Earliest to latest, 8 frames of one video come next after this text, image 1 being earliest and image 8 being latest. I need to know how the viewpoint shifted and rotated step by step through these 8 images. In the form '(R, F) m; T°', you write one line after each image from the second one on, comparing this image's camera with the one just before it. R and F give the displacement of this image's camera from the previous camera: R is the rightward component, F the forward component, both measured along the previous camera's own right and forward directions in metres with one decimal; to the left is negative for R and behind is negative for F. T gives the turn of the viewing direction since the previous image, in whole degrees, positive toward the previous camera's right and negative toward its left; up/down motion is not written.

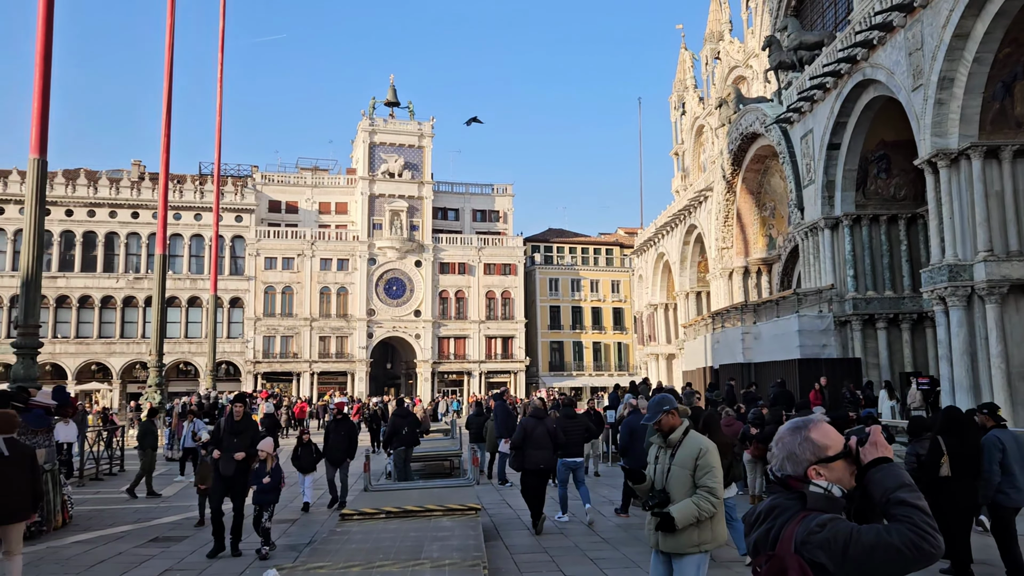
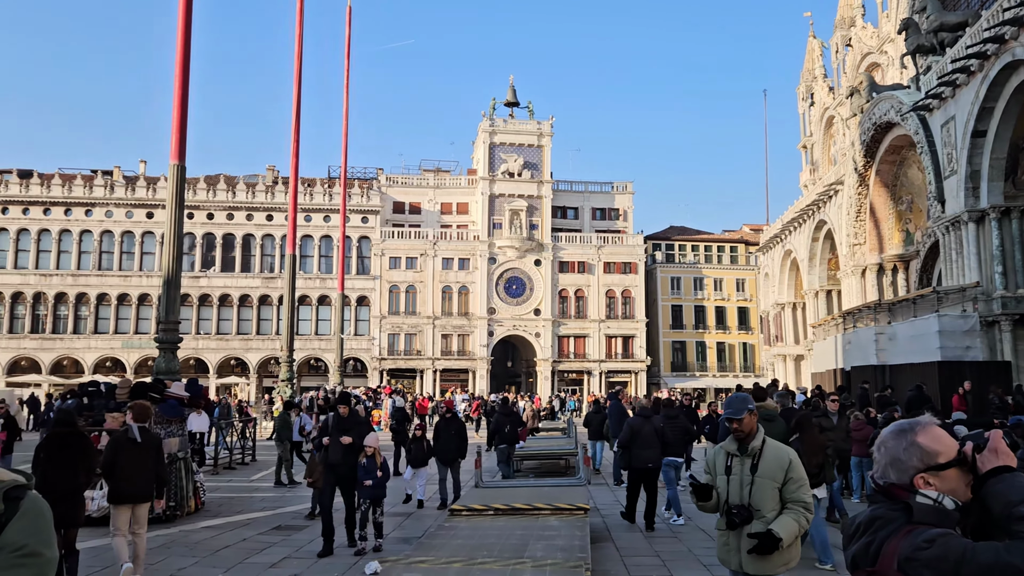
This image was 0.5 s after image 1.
(+0.1, +0.1) m; -8°
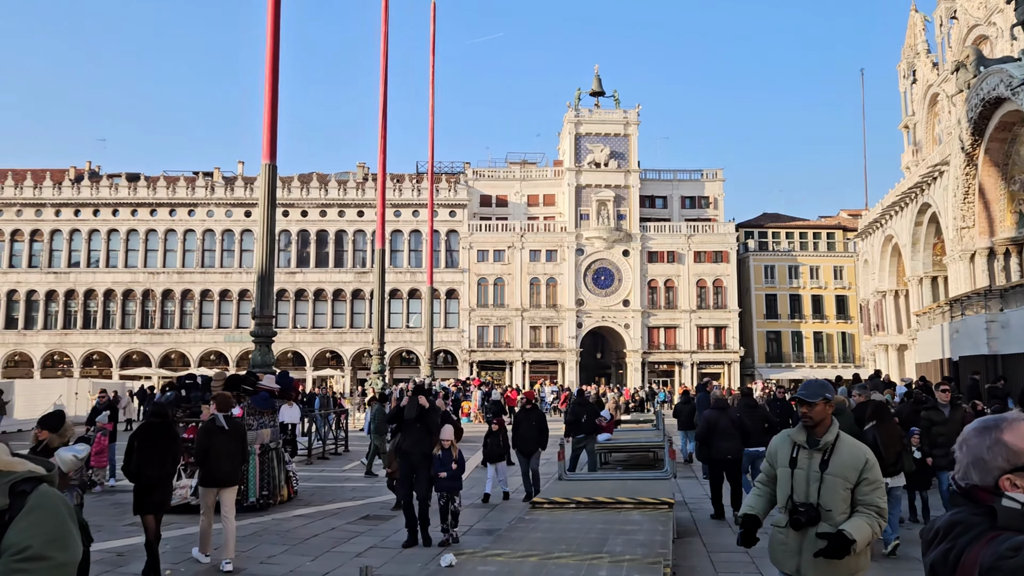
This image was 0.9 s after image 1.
(+0.1, +0.1) m; -6°
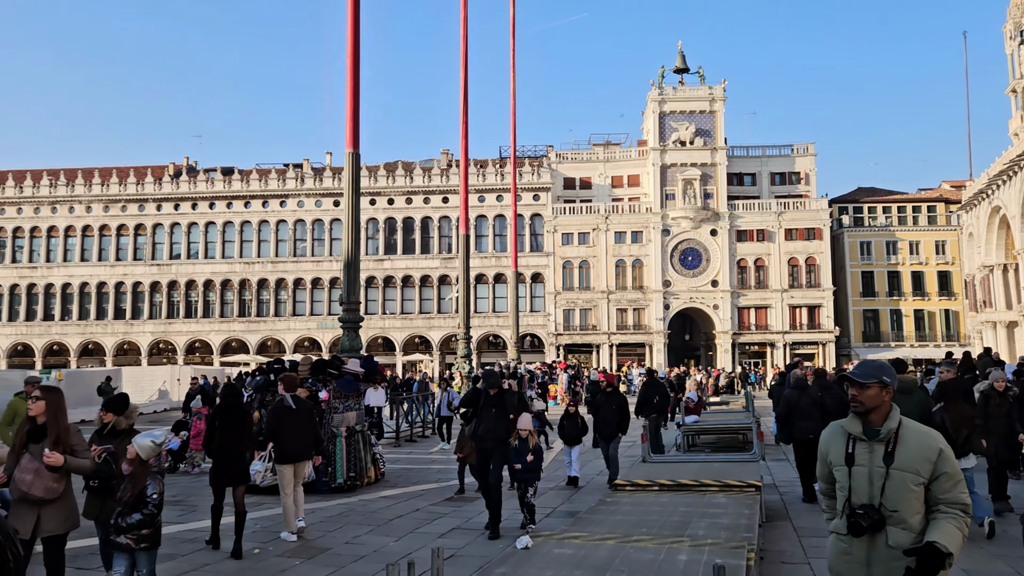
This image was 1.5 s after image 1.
(+0.1, +0.1) m; -6°
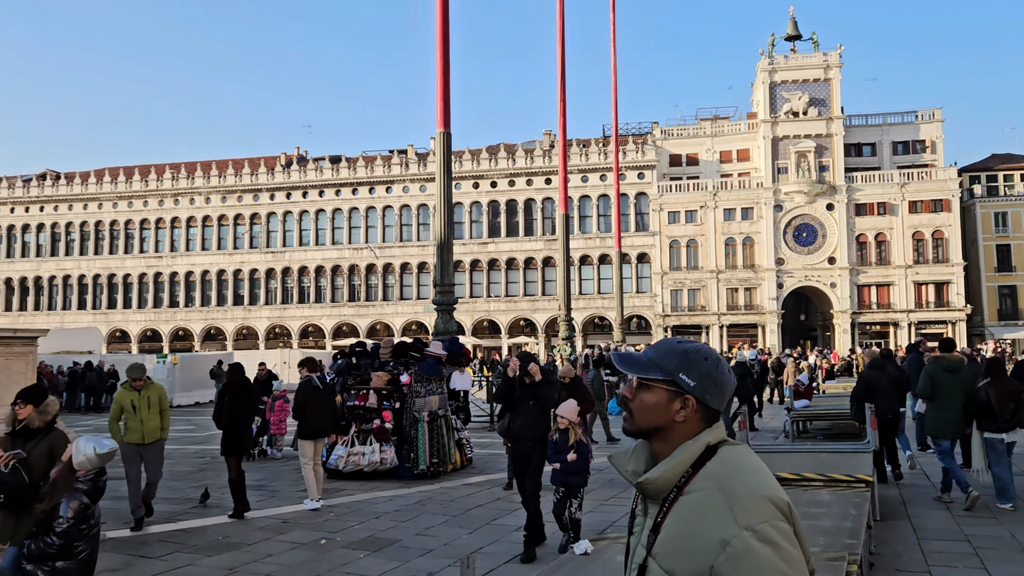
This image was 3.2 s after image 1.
(+0.3, +0.6) m; -7°
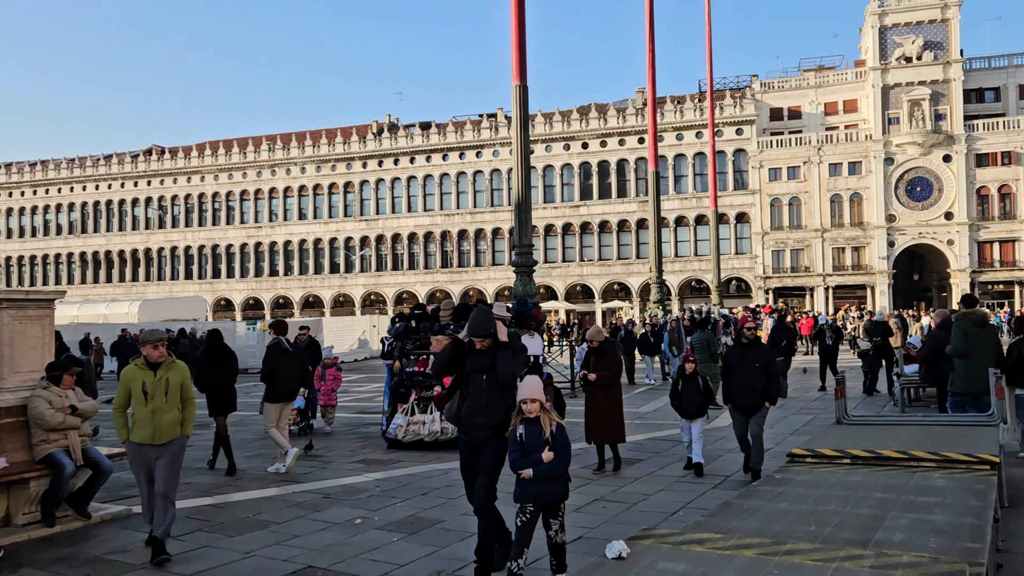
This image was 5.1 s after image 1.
(+0.4, +0.9) m; -7°
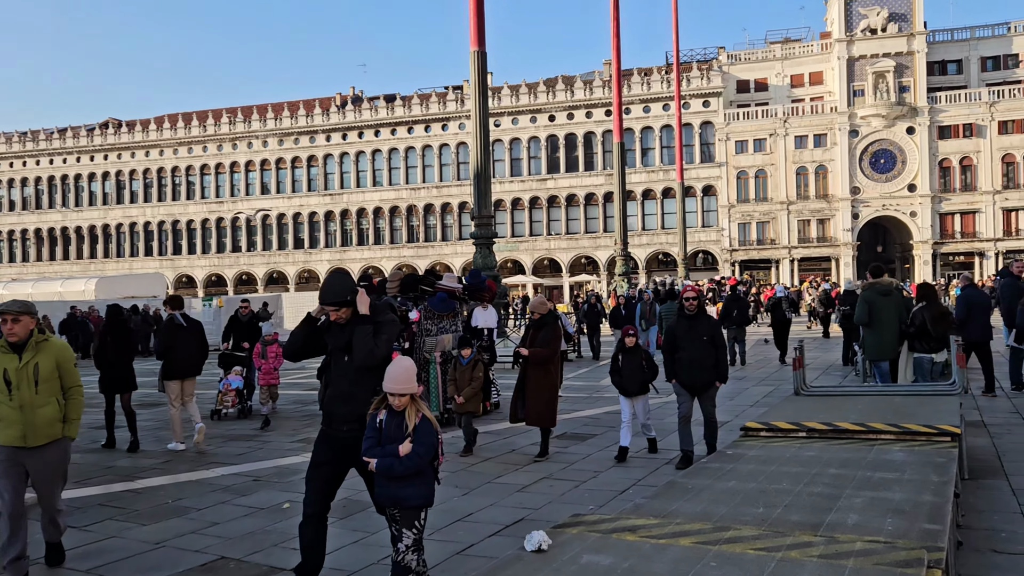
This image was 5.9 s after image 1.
(+0.2, +0.4) m; +2°
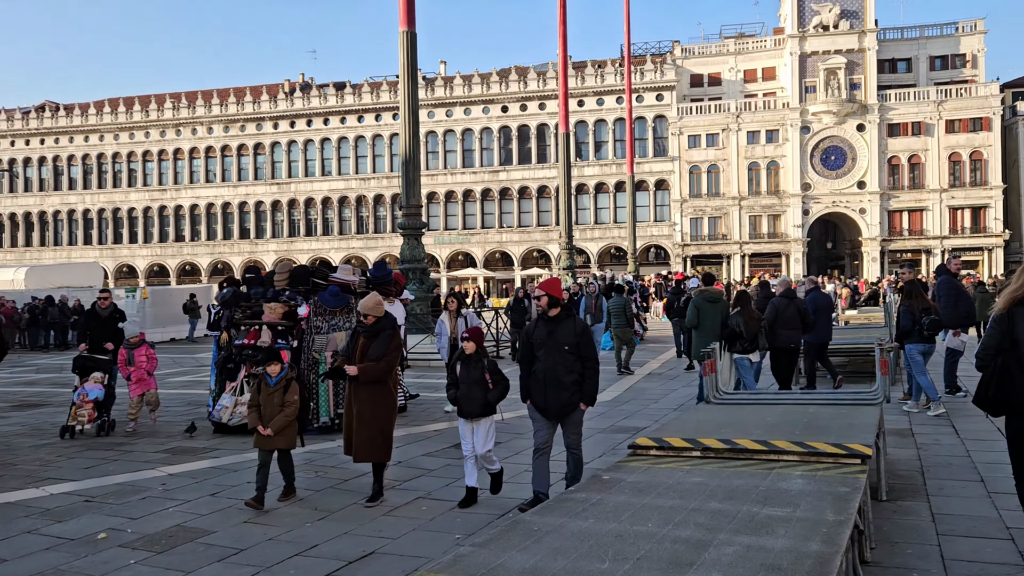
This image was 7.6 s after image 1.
(+0.6, +0.8) m; +3°
